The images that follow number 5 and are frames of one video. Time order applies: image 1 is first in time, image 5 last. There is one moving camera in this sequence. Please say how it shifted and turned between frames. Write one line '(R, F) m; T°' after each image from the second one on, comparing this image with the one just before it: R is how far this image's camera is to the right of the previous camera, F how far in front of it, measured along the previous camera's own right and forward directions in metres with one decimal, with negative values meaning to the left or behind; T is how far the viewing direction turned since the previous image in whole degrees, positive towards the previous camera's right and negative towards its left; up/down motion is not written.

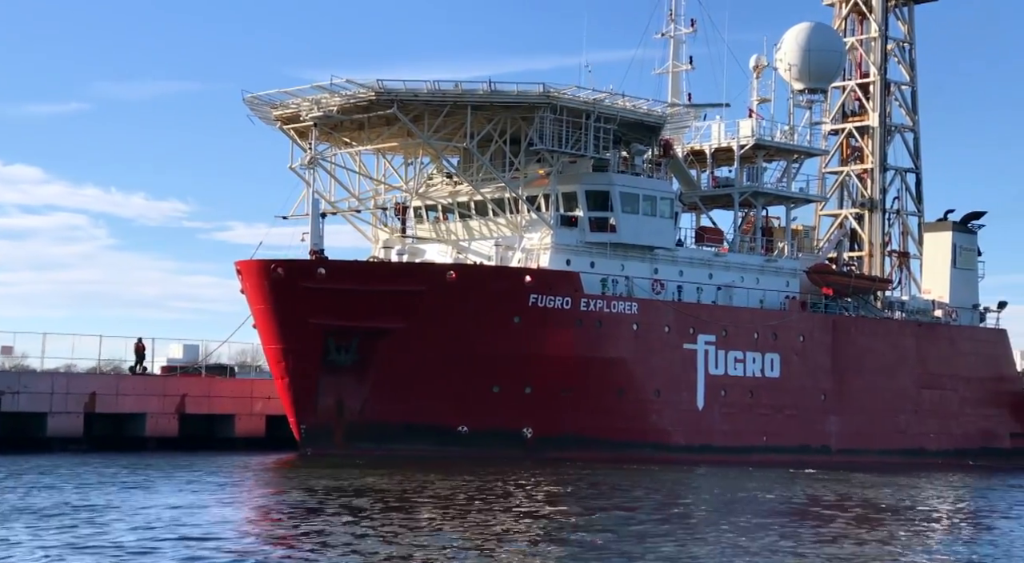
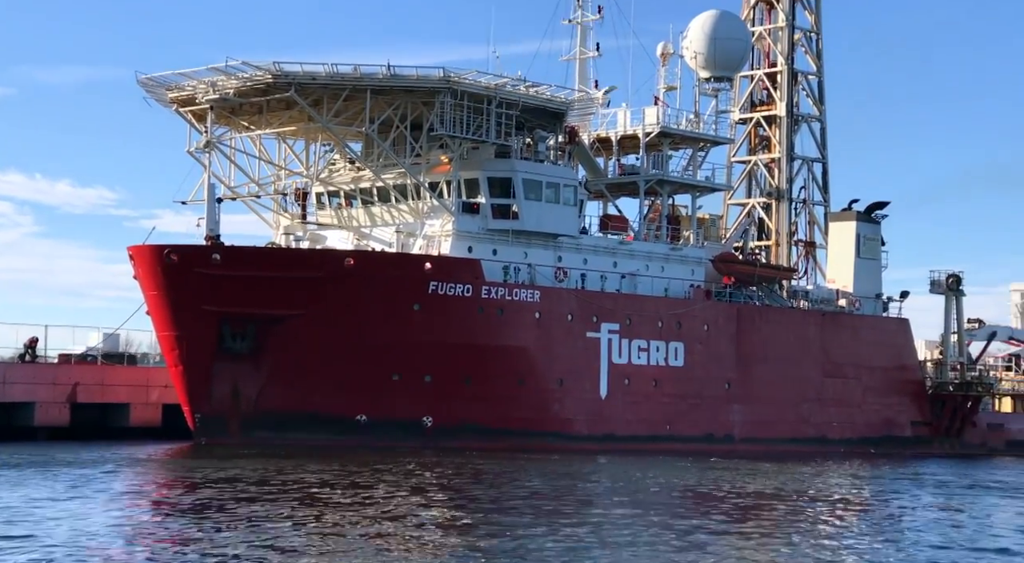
(+0.6, +0.3) m; +3°
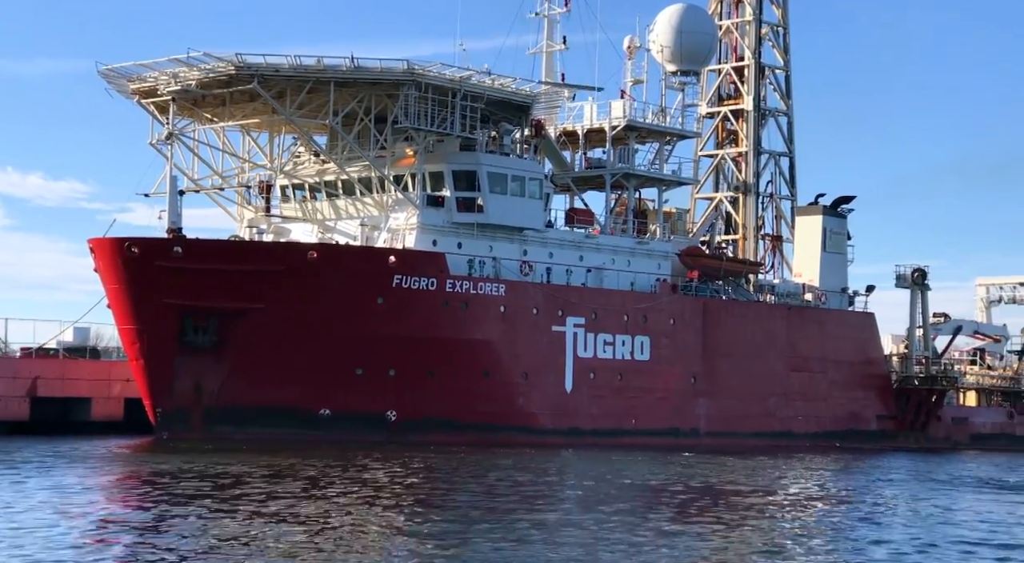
(+0.2, +0.1) m; +1°
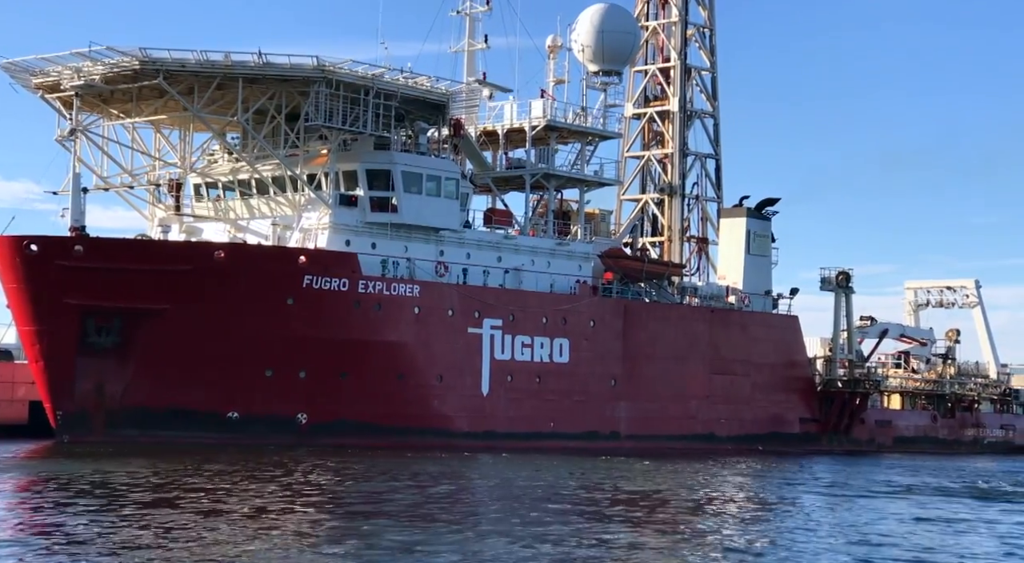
(+0.9, +0.5) m; +2°
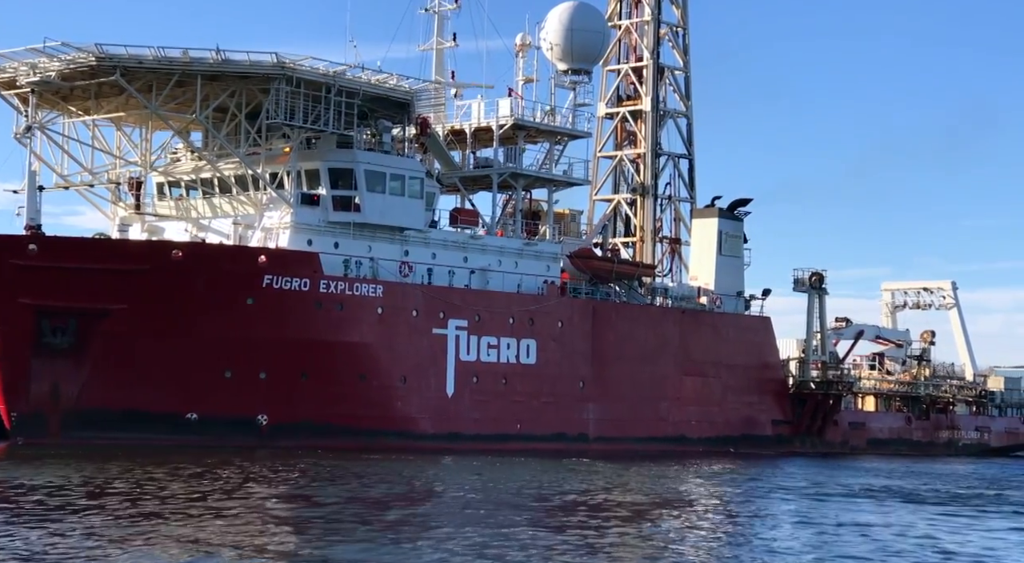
(+0.7, +0.4) m; 0°
